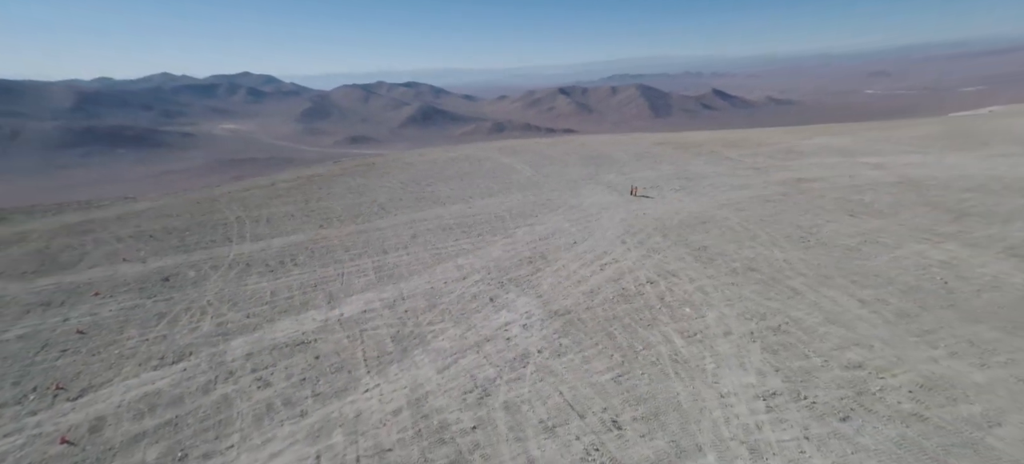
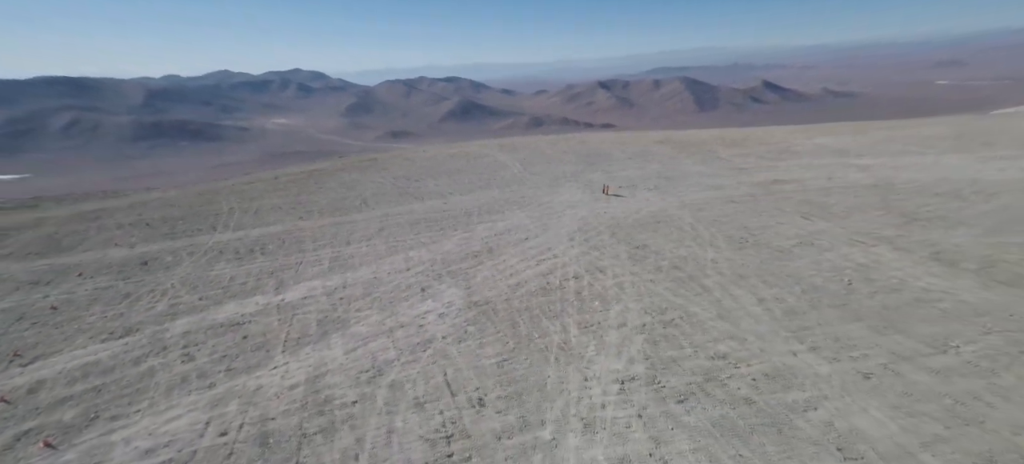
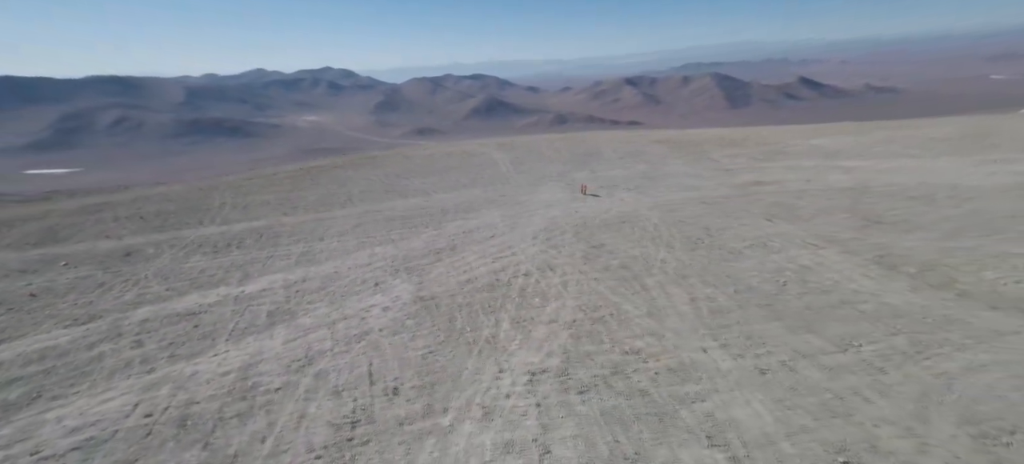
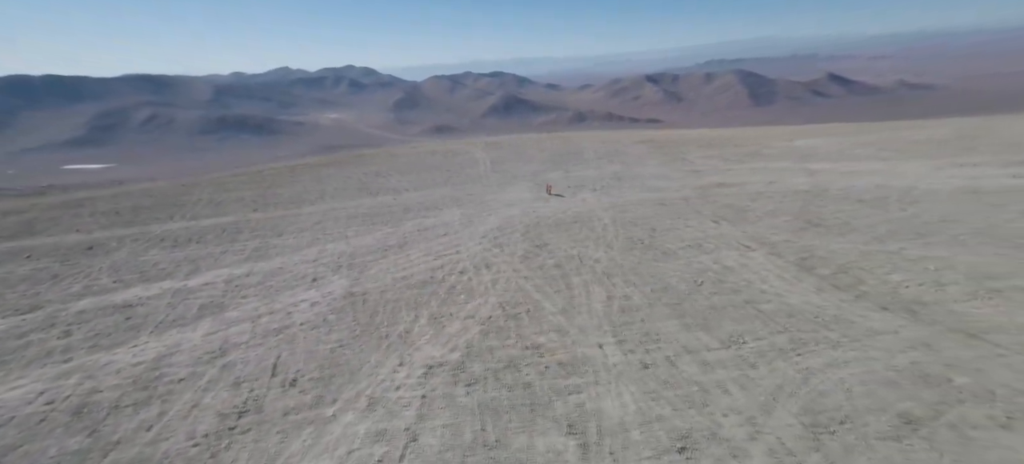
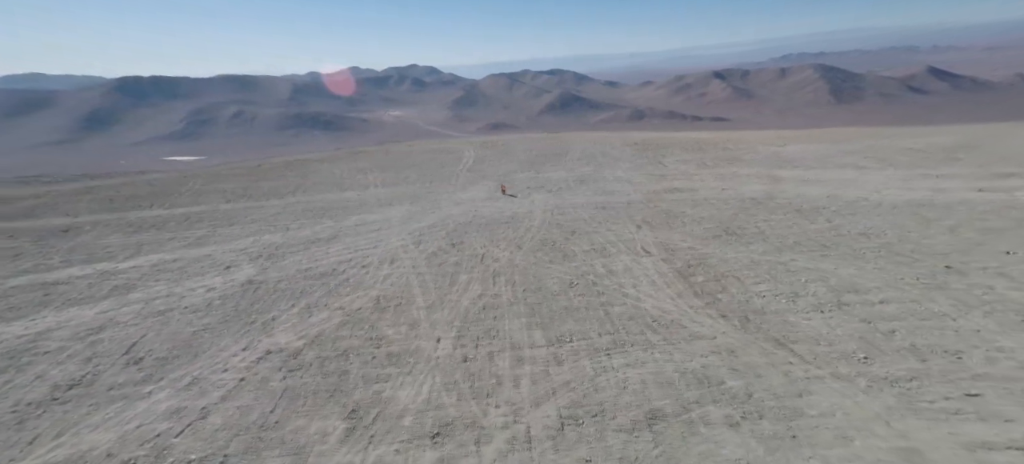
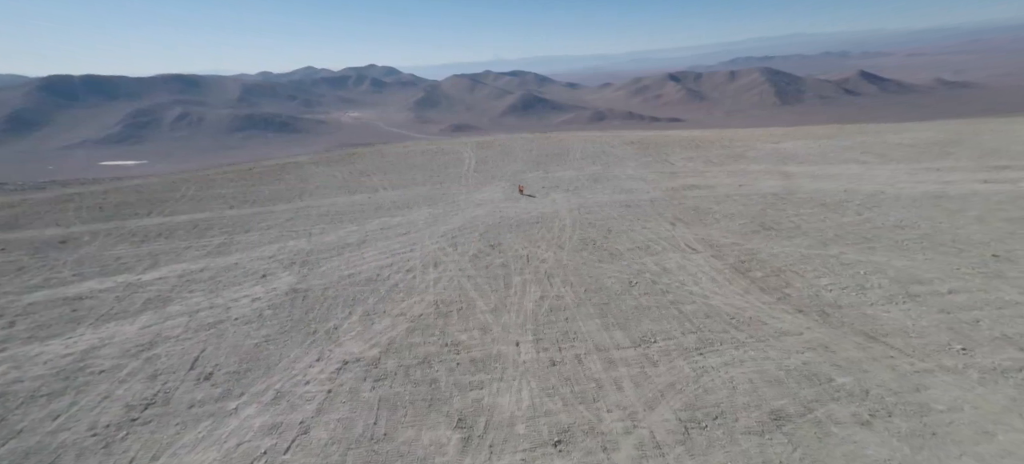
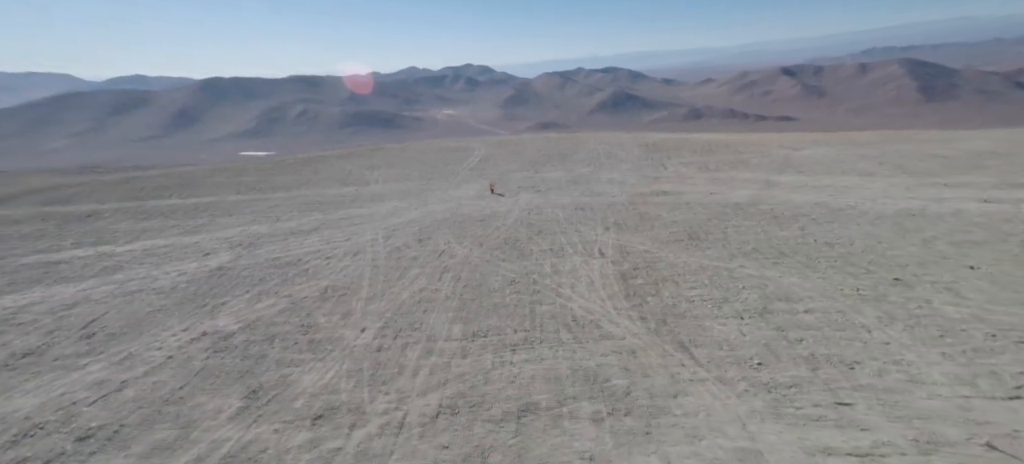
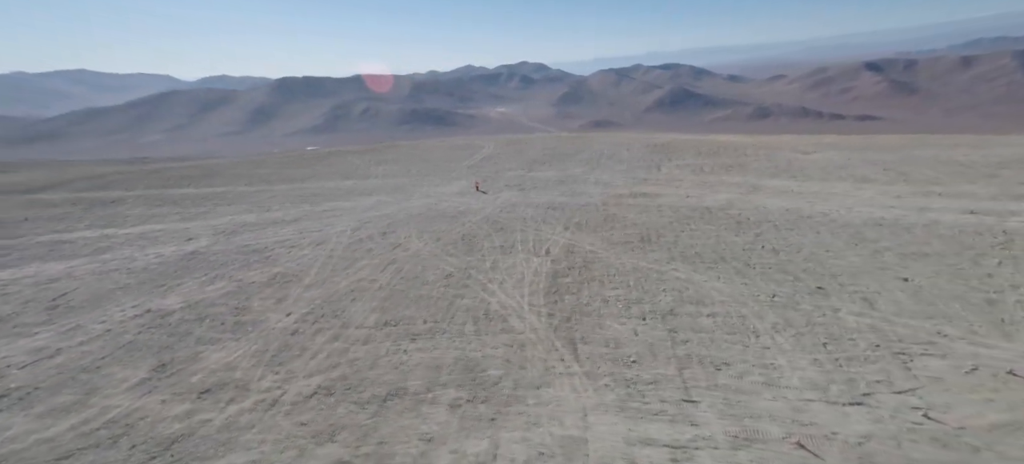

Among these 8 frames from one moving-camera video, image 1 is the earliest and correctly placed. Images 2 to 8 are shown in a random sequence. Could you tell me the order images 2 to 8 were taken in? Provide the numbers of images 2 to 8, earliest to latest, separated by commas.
2, 3, 4, 6, 5, 7, 8
